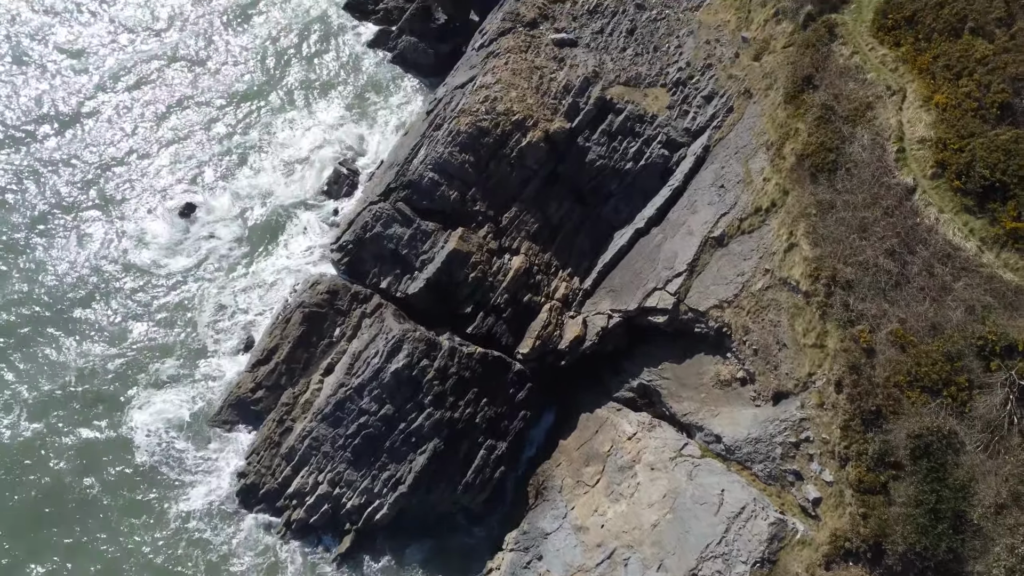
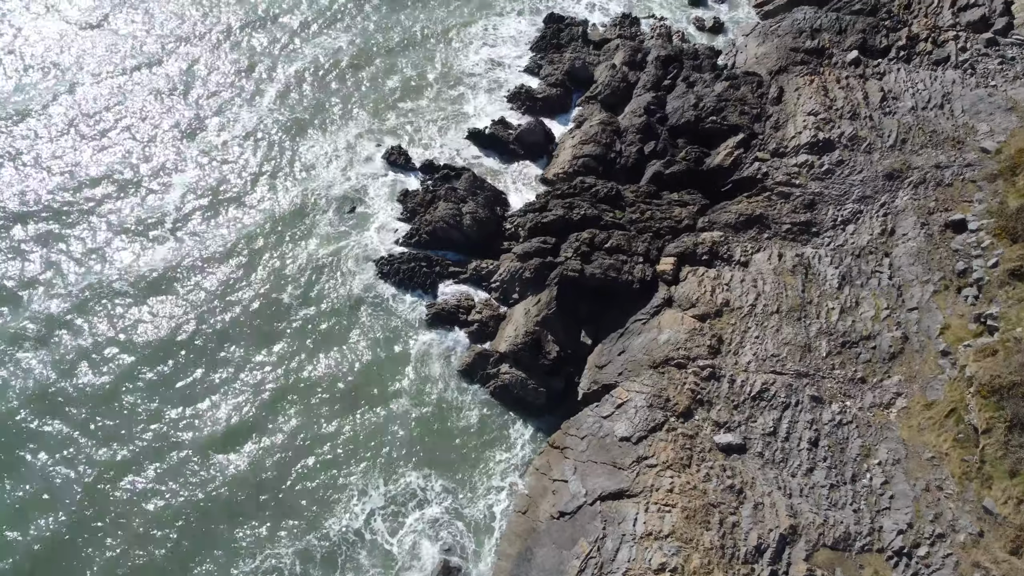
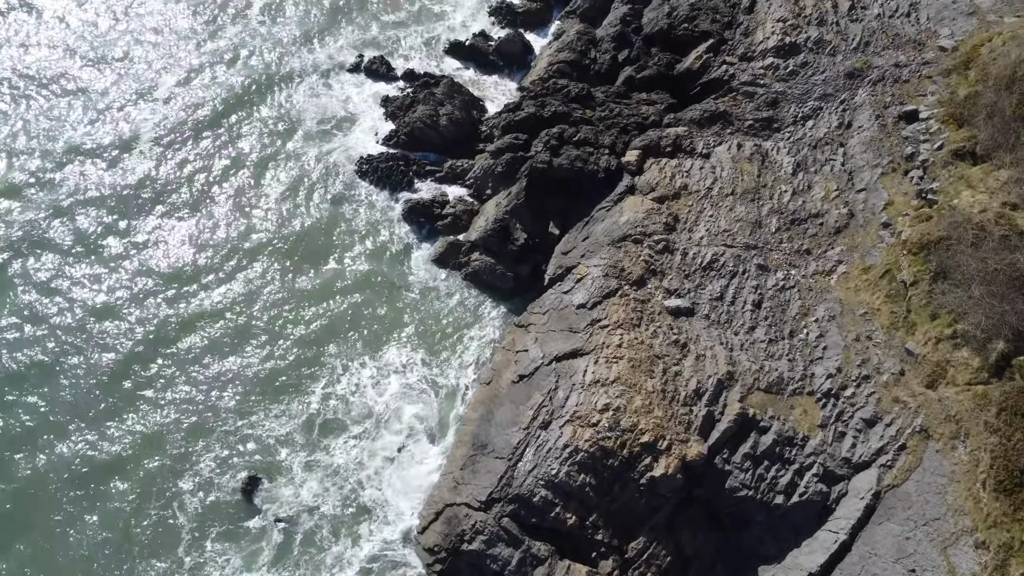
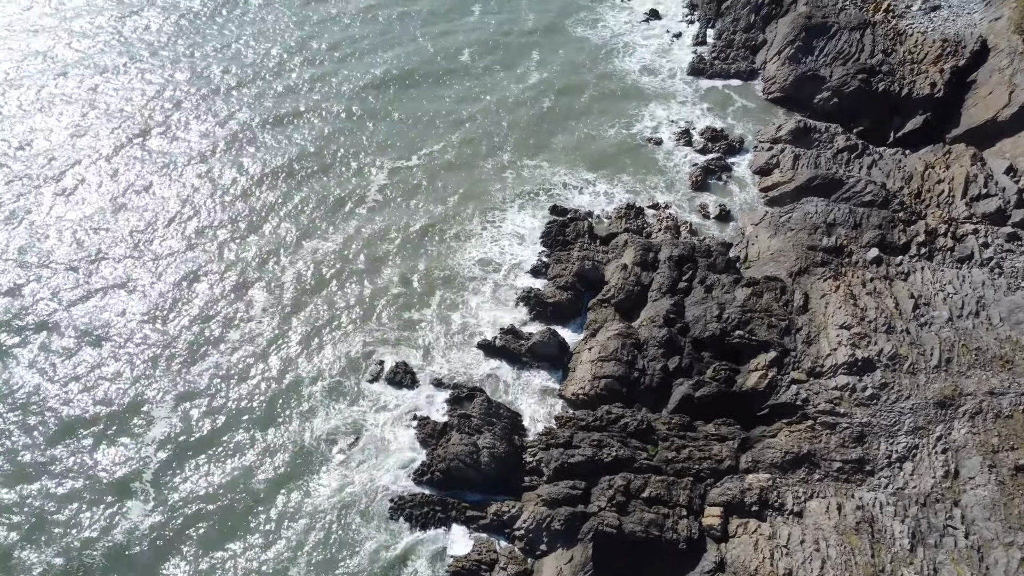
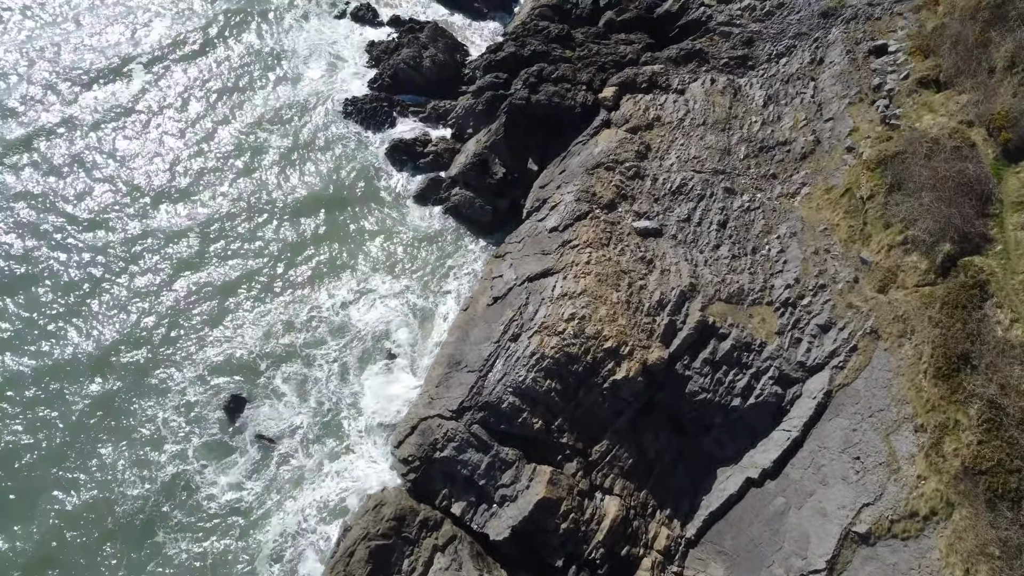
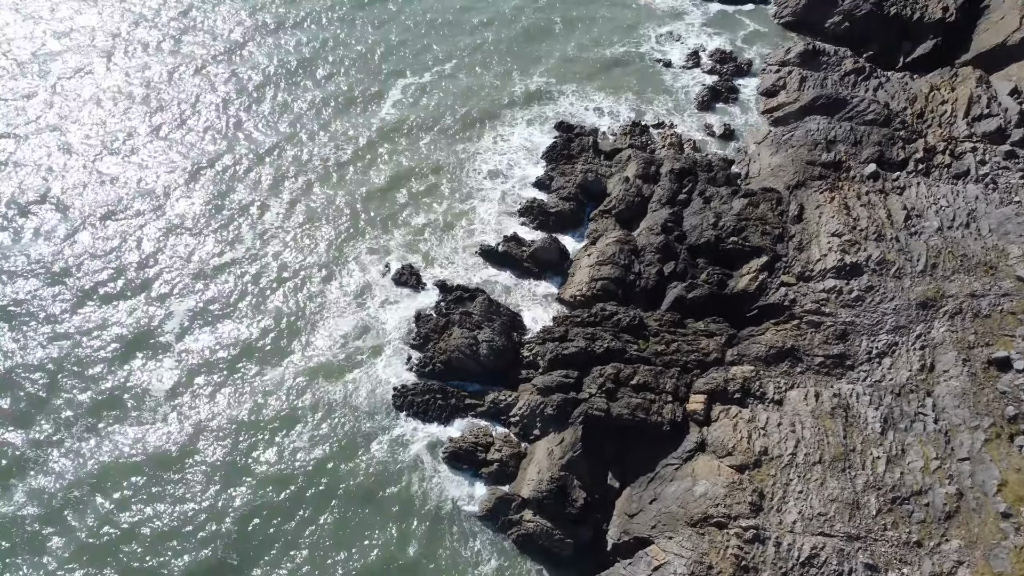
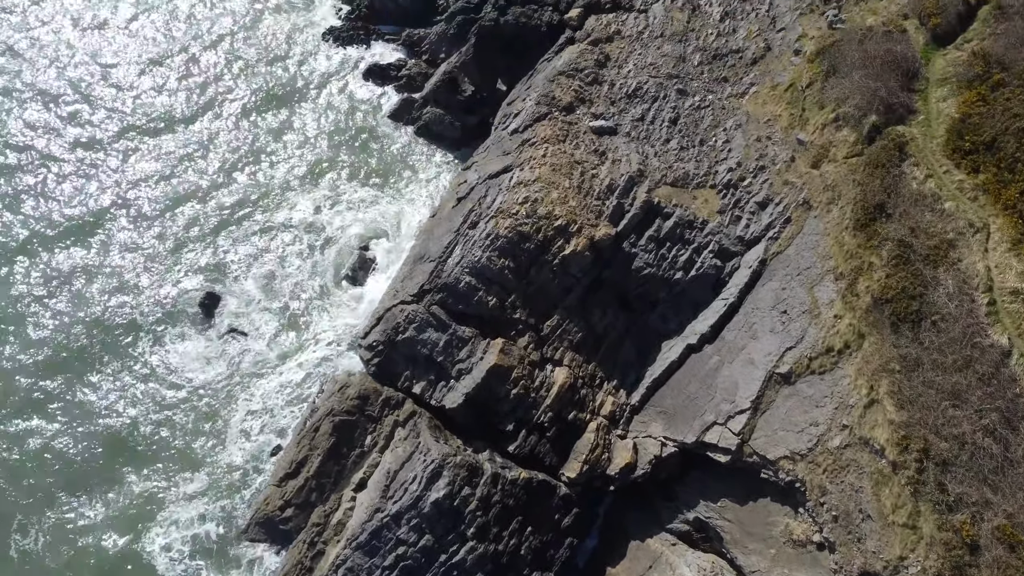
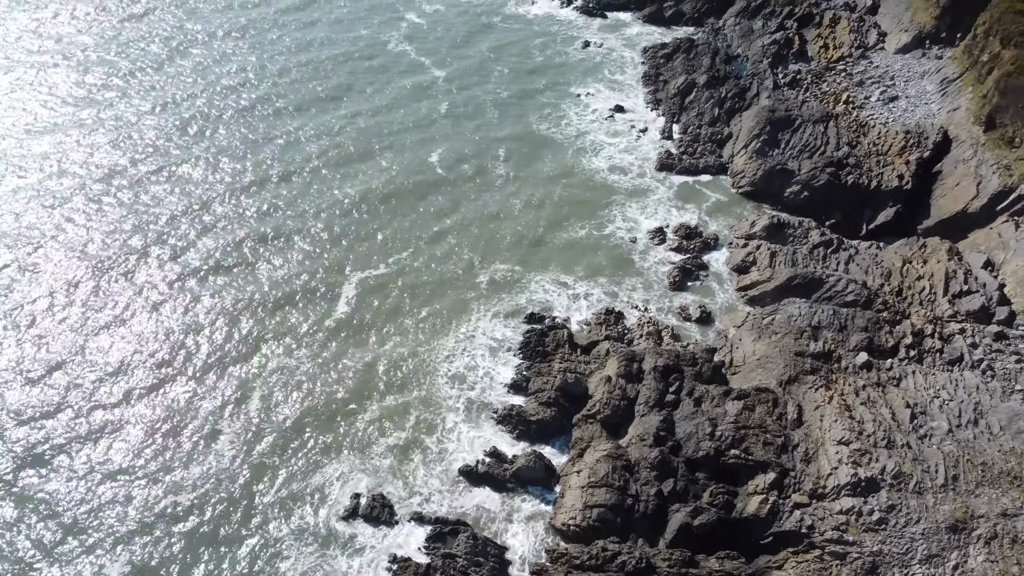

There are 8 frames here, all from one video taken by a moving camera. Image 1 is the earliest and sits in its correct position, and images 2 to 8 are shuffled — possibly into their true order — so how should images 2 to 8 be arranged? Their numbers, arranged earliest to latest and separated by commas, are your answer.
7, 5, 3, 2, 6, 4, 8
